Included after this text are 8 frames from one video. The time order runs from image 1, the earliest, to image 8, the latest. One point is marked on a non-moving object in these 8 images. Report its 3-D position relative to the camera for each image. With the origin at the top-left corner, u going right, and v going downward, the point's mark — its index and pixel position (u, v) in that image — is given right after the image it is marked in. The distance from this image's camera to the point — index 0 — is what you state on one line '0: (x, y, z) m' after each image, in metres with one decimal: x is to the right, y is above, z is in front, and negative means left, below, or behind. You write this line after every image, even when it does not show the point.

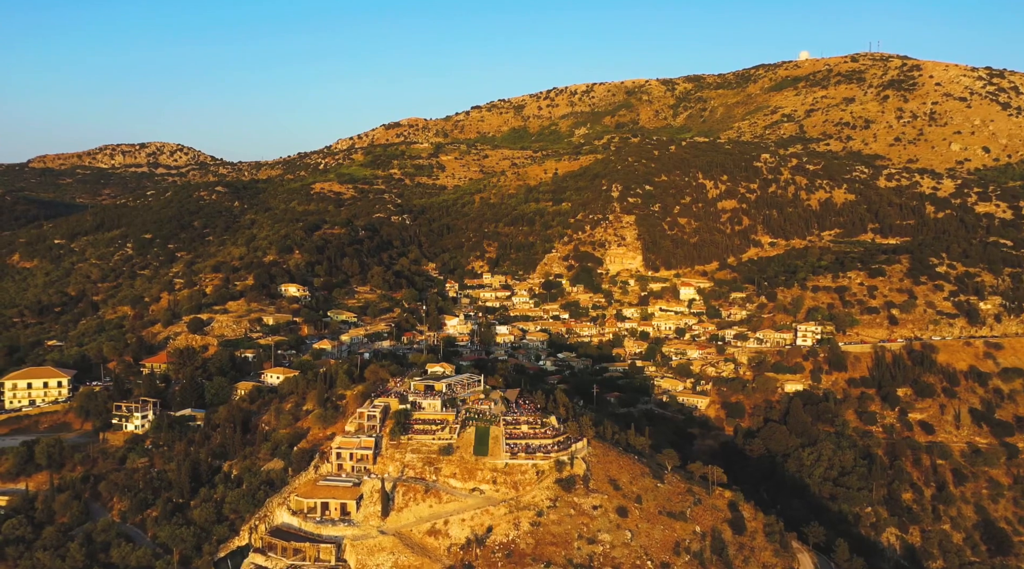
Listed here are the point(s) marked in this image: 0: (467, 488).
0: (-1.2, -5.3, +19.5) m
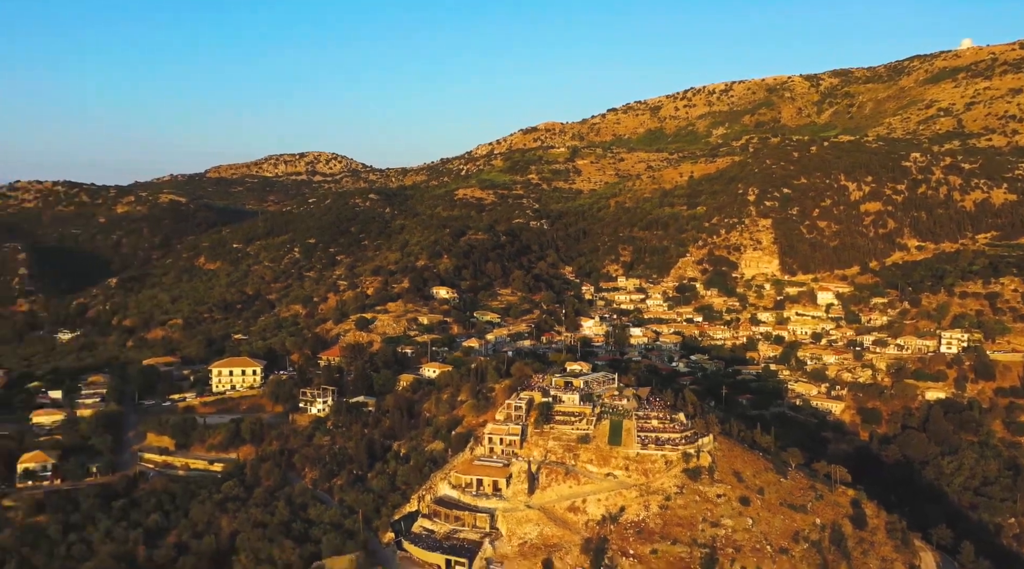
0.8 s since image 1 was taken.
0: (+2.6, -5.5, +22.1) m
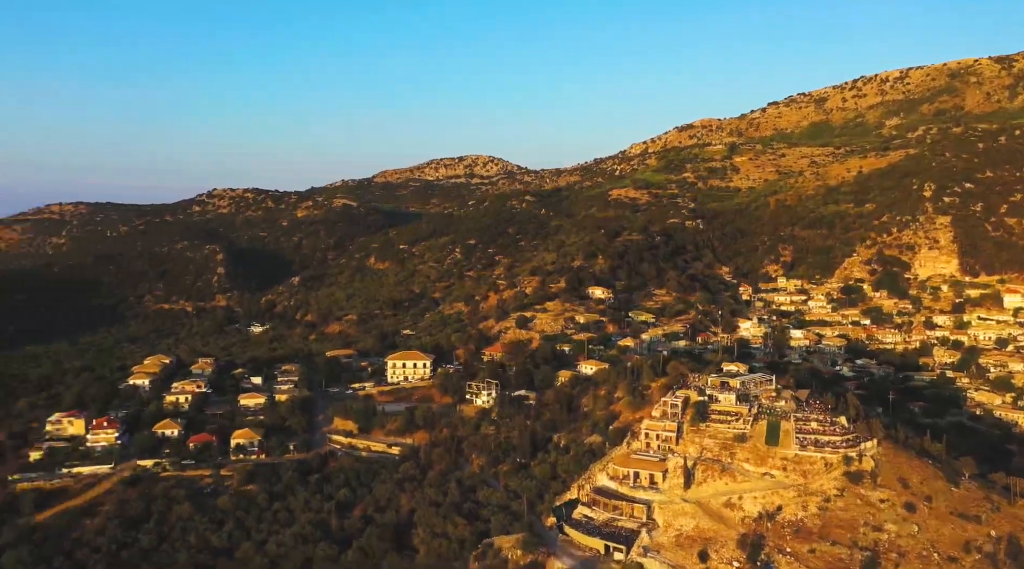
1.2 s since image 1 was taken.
0: (+7.4, -5.6, +22.5) m
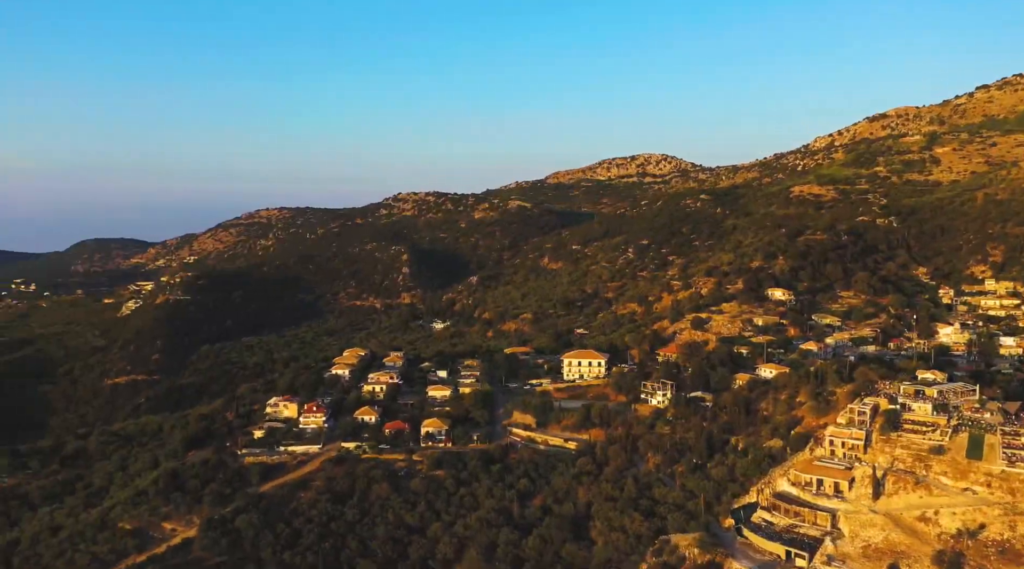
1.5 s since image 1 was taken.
0: (+12.6, -5.7, +21.2) m
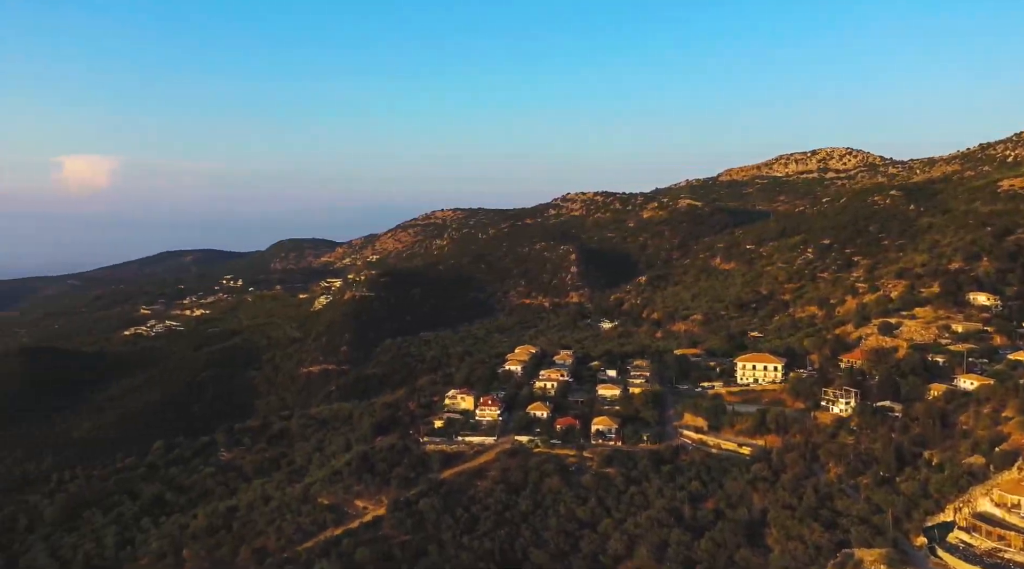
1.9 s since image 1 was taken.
0: (+17.2, -5.9, +18.6) m
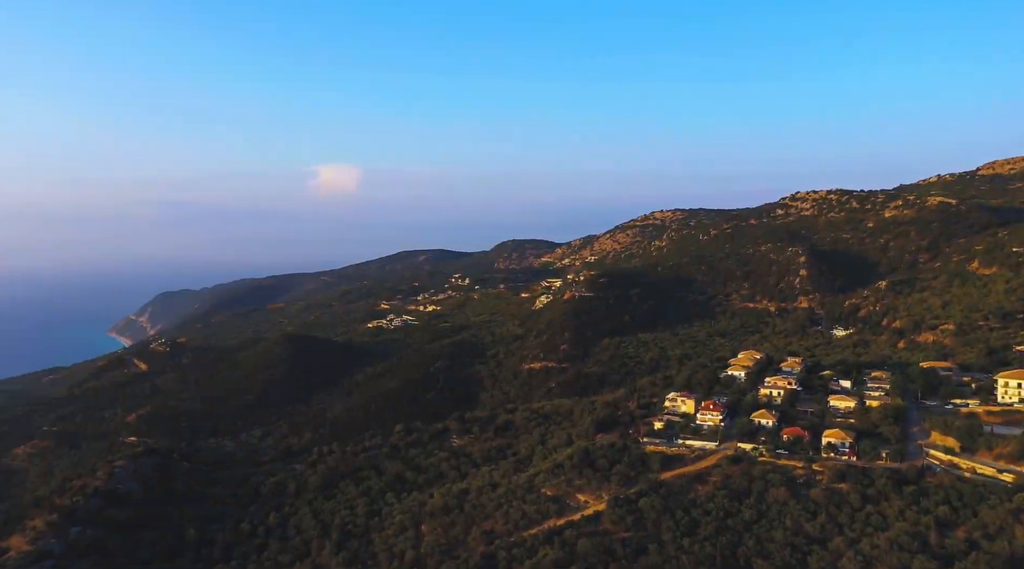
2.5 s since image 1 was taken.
0: (+22.2, -6.2, +13.8) m
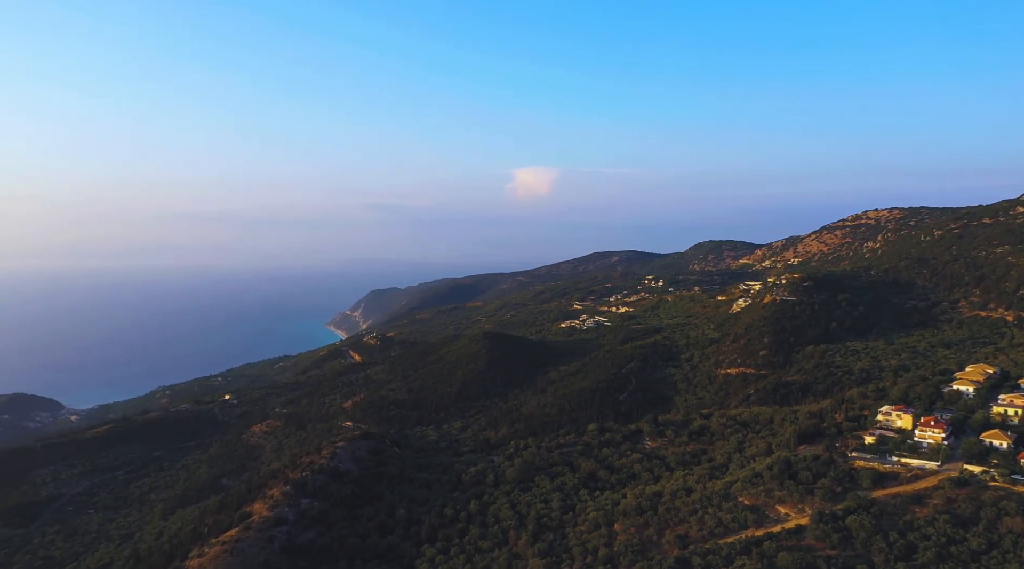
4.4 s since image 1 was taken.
0: (+25.2, -6.6, +8.6) m
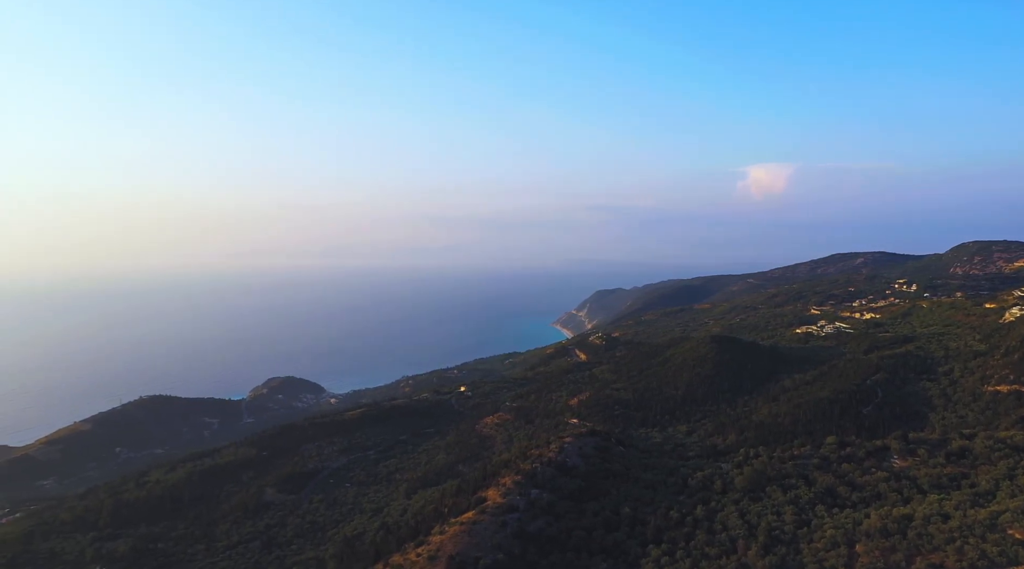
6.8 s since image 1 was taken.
0: (+27.0, -6.9, +1.8) m
